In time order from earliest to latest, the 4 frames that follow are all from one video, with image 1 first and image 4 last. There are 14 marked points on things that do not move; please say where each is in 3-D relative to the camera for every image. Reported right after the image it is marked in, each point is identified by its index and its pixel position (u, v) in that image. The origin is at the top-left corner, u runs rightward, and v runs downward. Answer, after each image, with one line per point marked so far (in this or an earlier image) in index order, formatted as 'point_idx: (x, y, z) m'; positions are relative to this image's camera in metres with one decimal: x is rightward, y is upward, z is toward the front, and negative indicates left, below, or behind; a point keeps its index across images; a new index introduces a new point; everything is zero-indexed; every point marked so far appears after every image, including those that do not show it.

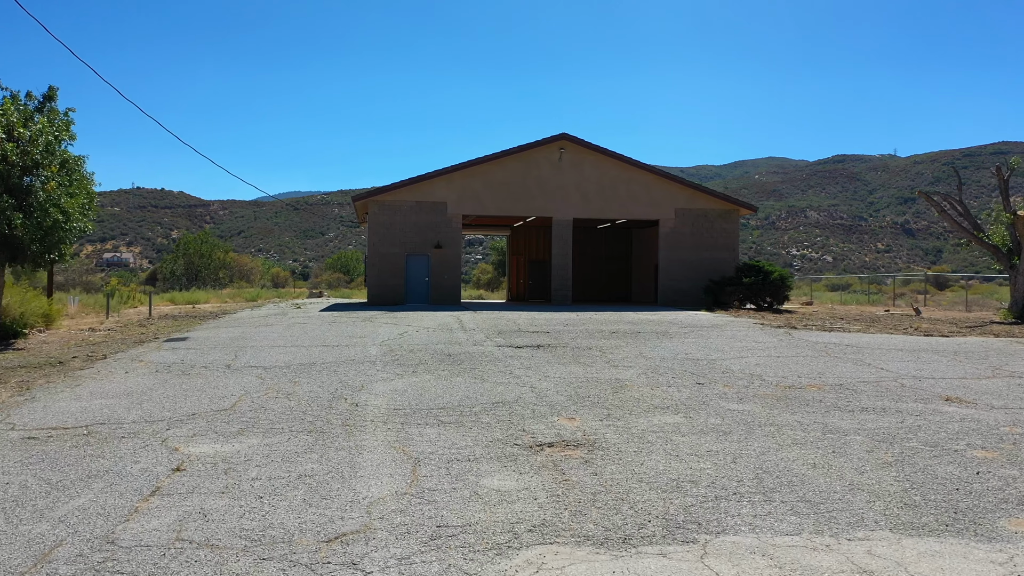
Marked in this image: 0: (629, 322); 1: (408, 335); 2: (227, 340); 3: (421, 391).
0: (+2.8, -0.8, +17.7) m
1: (-2.1, -1.0, +15.2) m
2: (-5.7, -1.0, +14.6) m
3: (-1.1, -1.3, +9.0) m
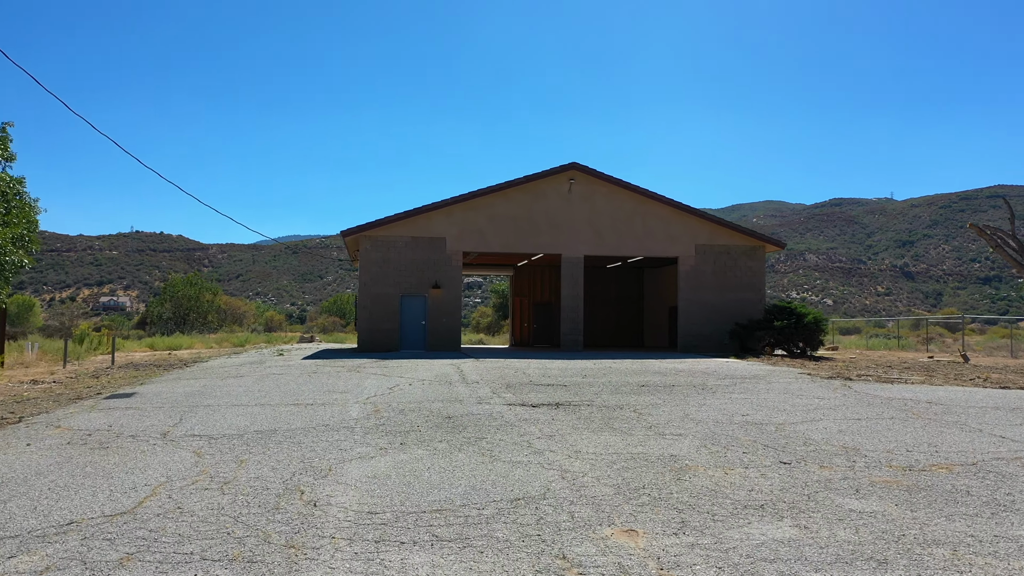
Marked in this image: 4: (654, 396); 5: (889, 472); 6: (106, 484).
0: (+3.0, -1.8, +15.3) m
1: (-2.0, -1.8, +12.8) m
2: (-5.5, -1.8, +12.1) m
3: (-0.9, -1.7, +6.6) m
4: (+2.3, -1.8, +12.0) m
5: (+3.5, -1.7, +6.8) m
6: (-3.5, -1.7, +6.3) m
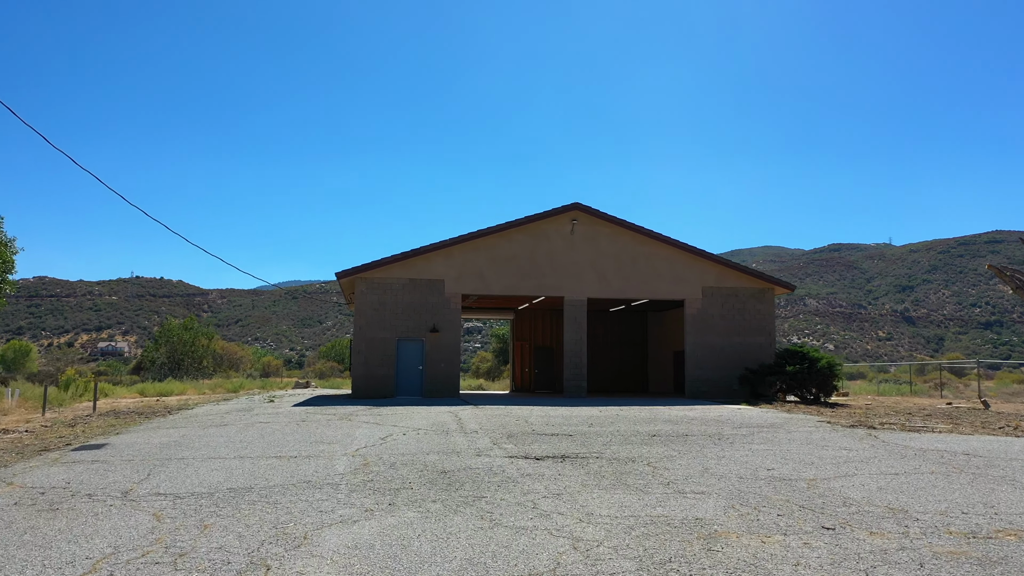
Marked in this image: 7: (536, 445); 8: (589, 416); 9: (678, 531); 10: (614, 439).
0: (+3.0, -2.6, +14.4) m
1: (-1.9, -2.5, +11.8) m
2: (-5.4, -2.4, +11.2) m
3: (-0.9, -2.0, +5.6) m
4: (+2.4, -2.4, +11.1) m
5: (+3.5, -2.0, +5.9) m
6: (-3.5, -2.0, +5.4) m
7: (+0.4, -2.4, +11.3) m
8: (+1.6, -2.6, +15.0) m
9: (+1.4, -2.0, +6.1) m
10: (+1.7, -2.5, +12.0) m
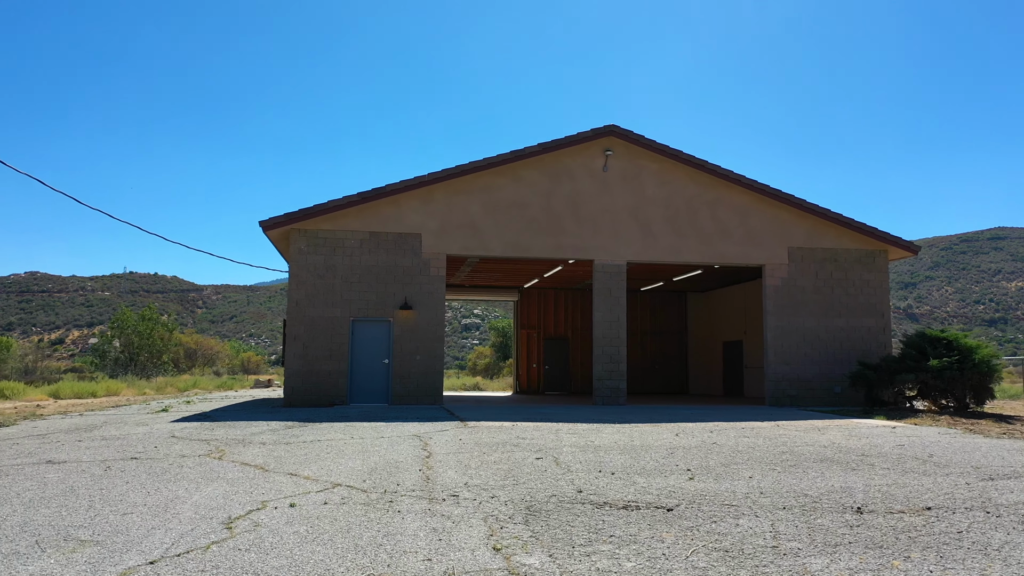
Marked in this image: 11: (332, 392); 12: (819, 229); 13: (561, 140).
0: (+3.2, -1.8, +7.4) m
1: (-1.7, -1.6, +4.8) m
2: (-5.3, -1.6, +4.2) m
3: (-0.7, -1.2, -1.3) m
4: (+2.5, -1.6, +4.1) m
5: (+3.7, -1.2, -1.1) m
6: (-3.3, -1.2, -1.6) m
7: (+0.6, -1.6, +4.3) m
8: (+1.7, -1.8, +8.0) m
9: (+1.6, -1.2, -0.9) m
10: (+1.9, -1.6, +5.0) m
11: (-3.7, -2.1, +15.0) m
12: (+7.1, +1.4, +17.0) m
13: (+1.1, +3.2, +15.9) m
